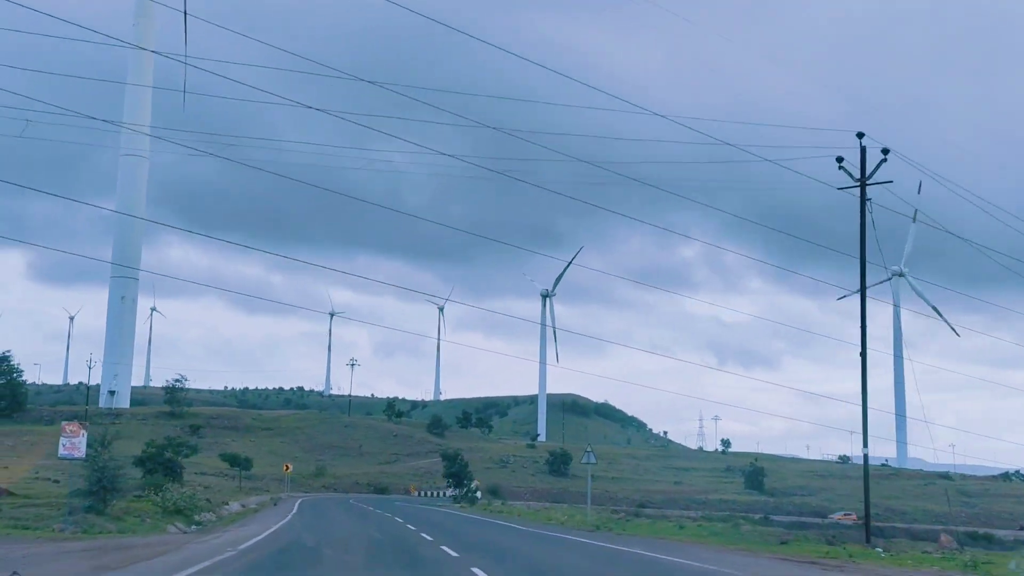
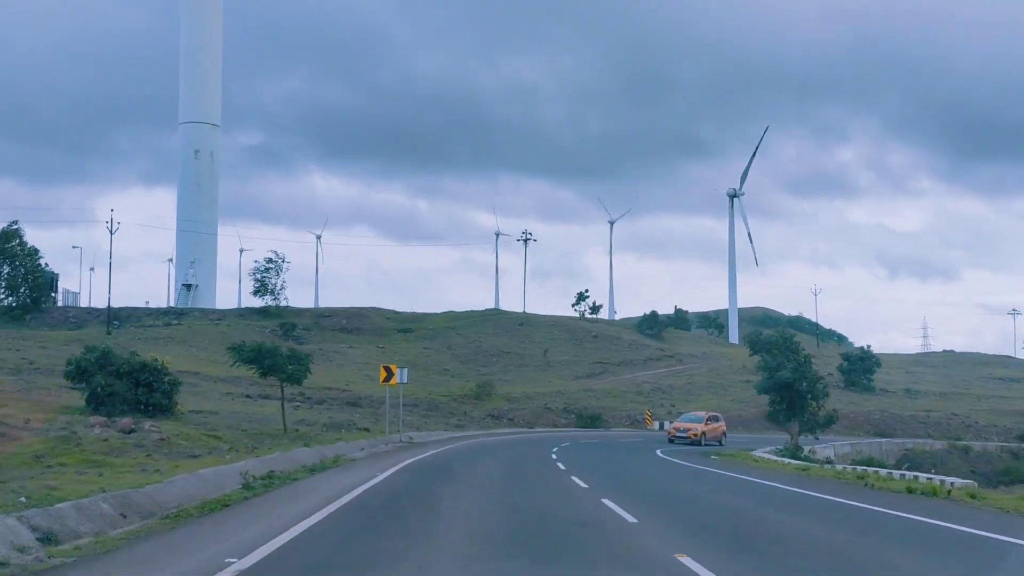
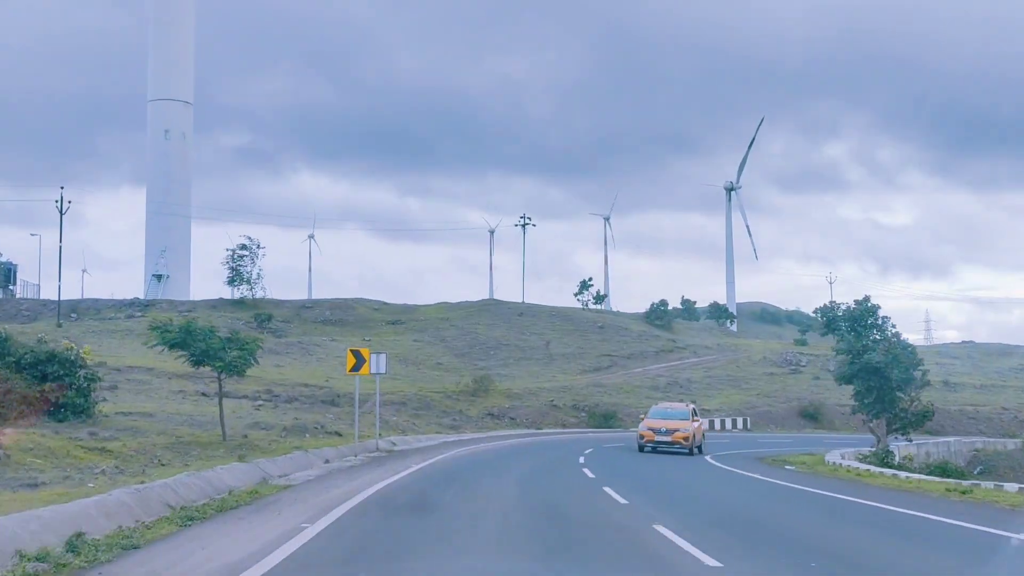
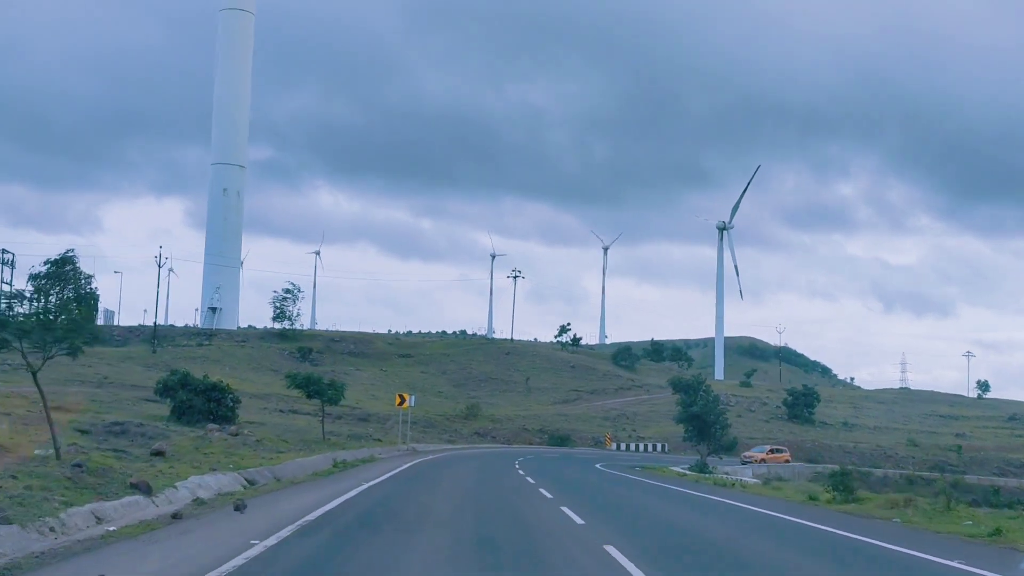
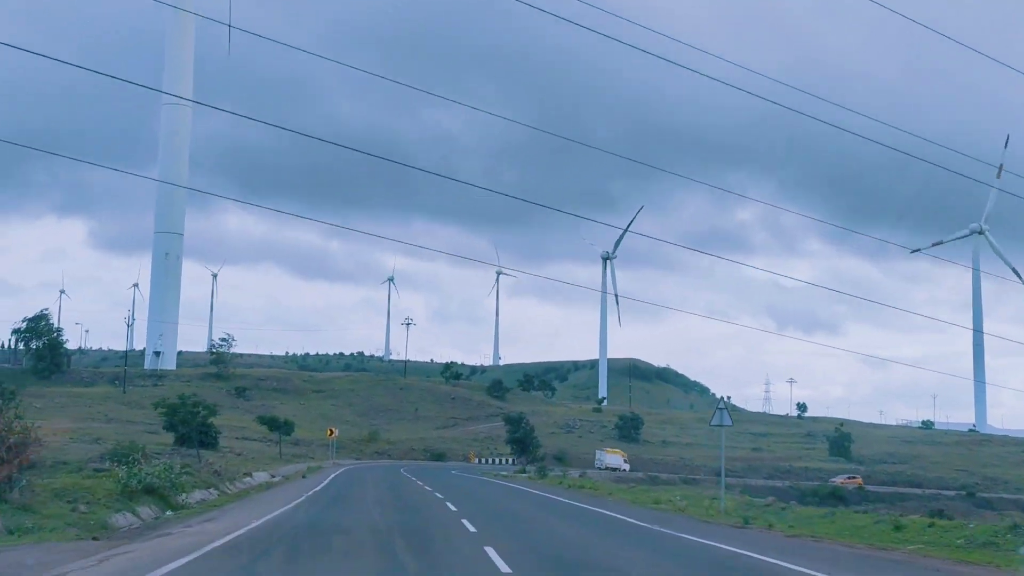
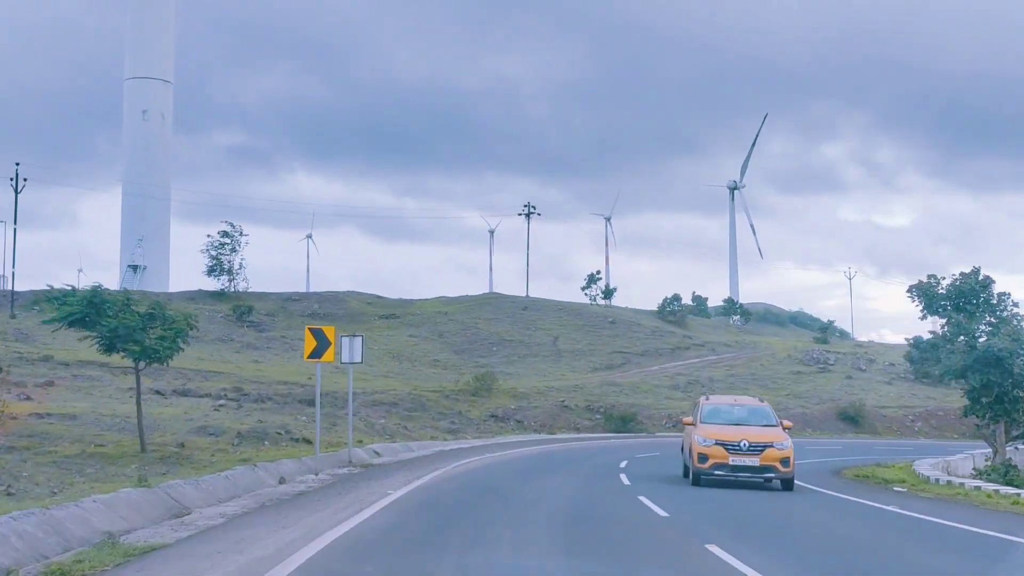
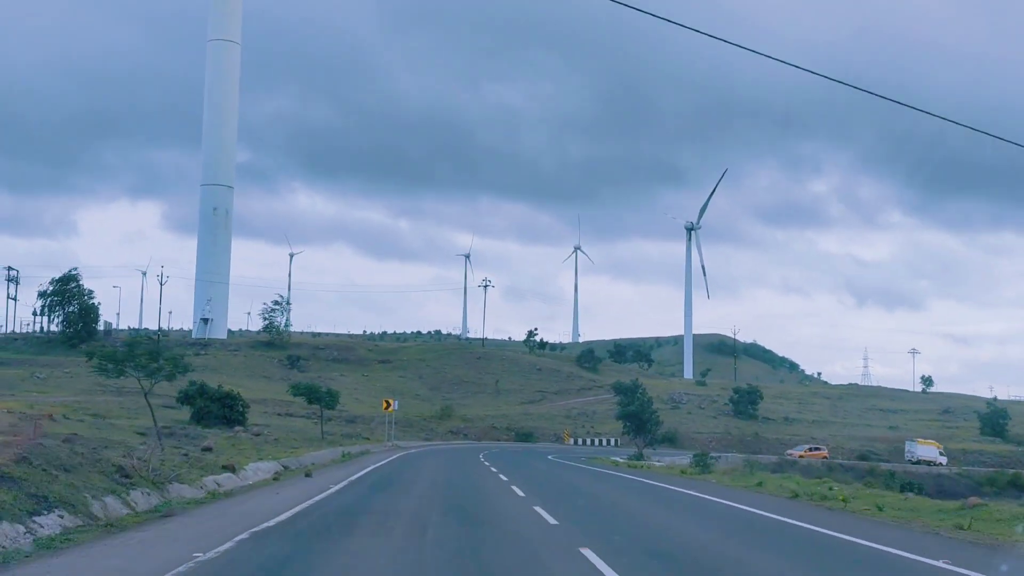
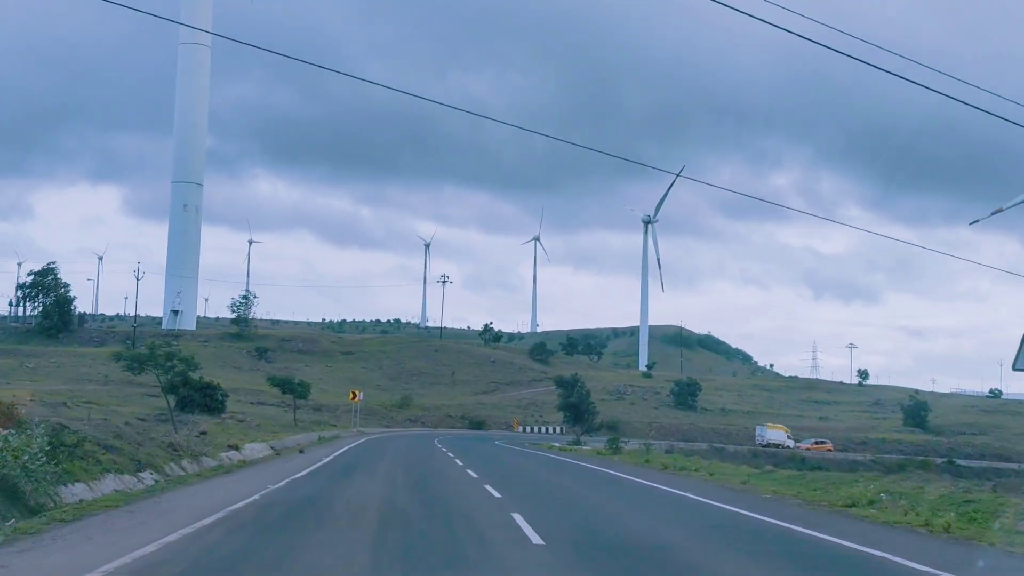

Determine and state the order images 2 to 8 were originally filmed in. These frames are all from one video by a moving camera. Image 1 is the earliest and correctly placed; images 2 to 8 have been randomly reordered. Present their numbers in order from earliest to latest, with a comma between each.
5, 8, 7, 4, 2, 3, 6
